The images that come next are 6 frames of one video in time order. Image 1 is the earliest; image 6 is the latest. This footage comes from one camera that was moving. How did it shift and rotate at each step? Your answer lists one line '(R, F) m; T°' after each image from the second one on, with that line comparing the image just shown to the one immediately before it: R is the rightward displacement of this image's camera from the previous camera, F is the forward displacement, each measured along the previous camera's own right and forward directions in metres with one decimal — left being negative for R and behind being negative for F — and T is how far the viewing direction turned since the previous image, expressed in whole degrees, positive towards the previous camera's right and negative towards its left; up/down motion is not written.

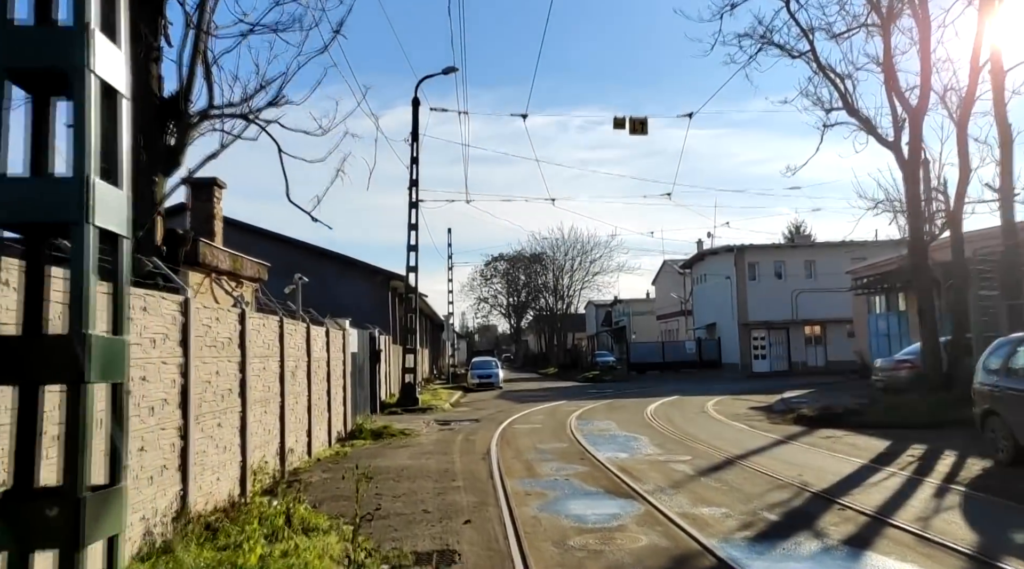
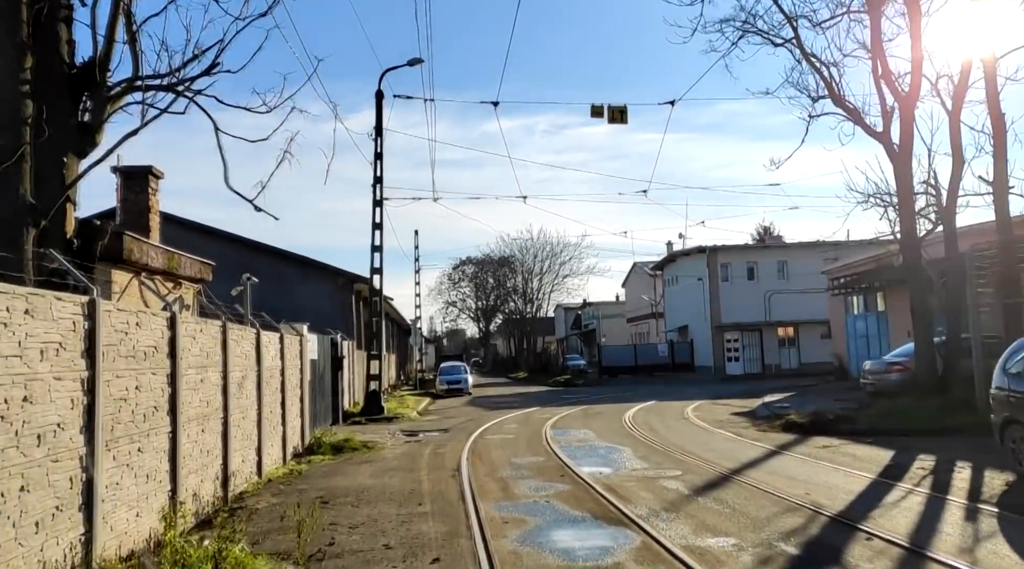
(-0.1, +1.5) m; +2°
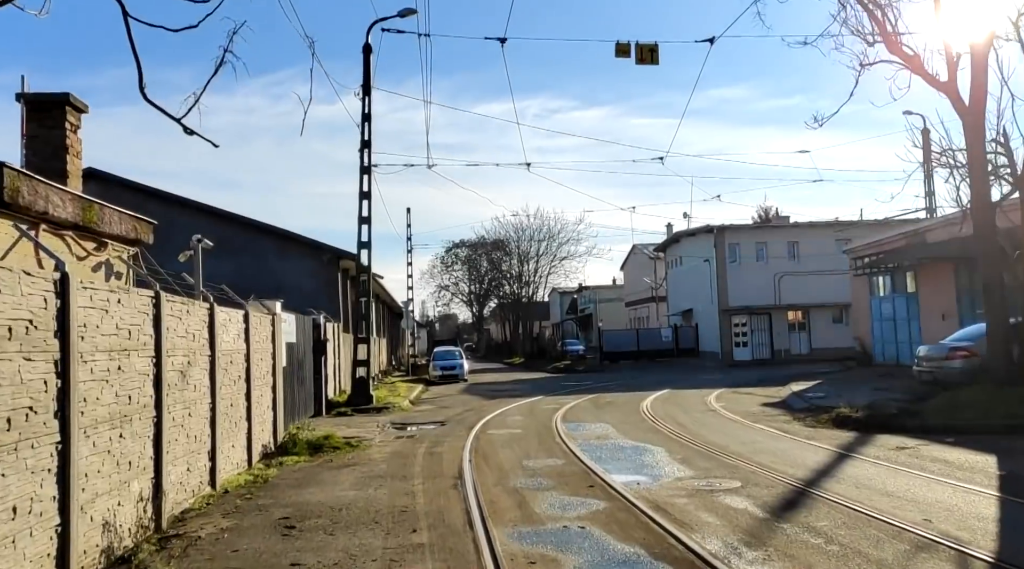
(-0.3, +2.9) m; 0°
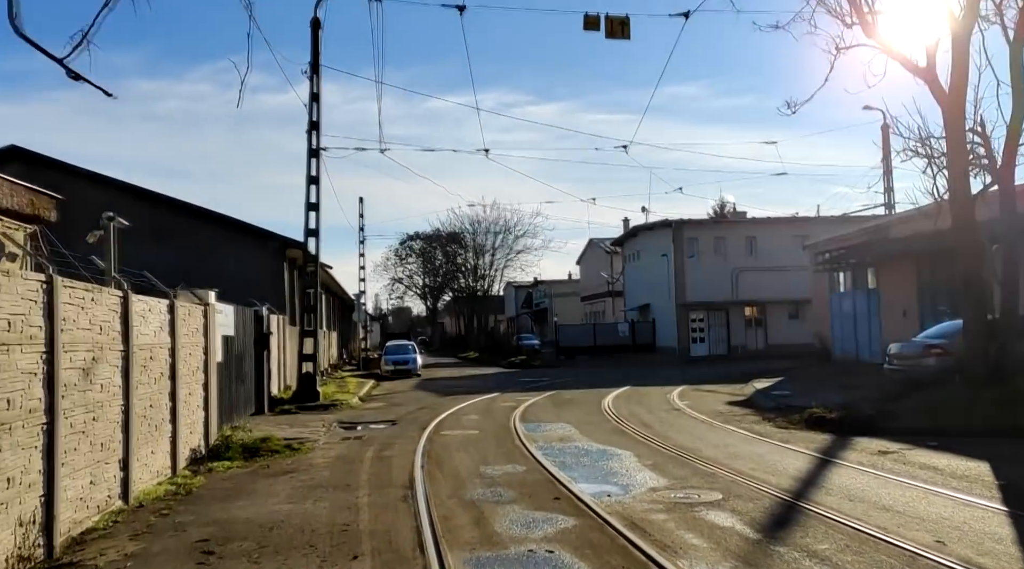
(0.0, +1.2) m; +3°
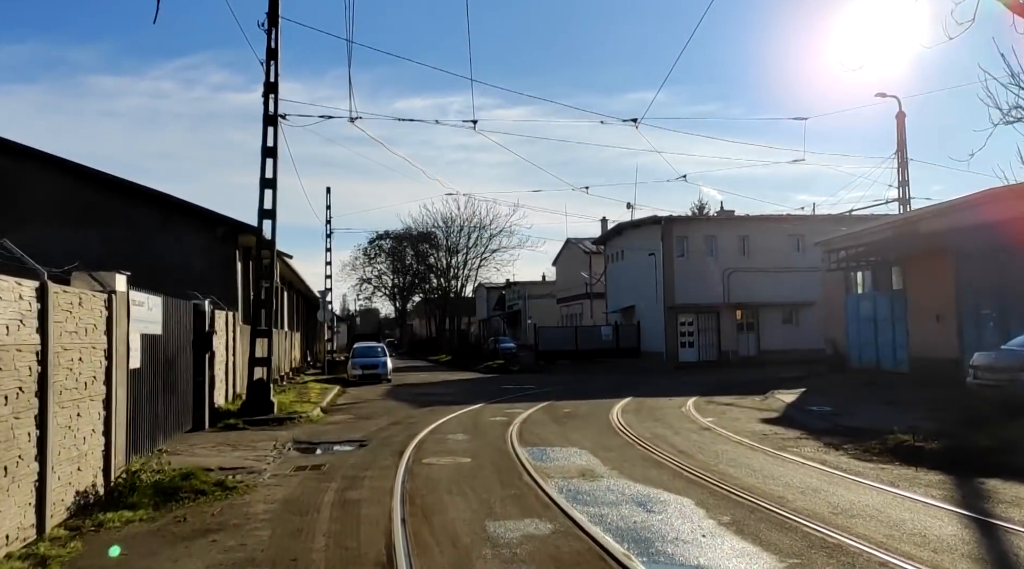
(-0.5, +4.0) m; +2°
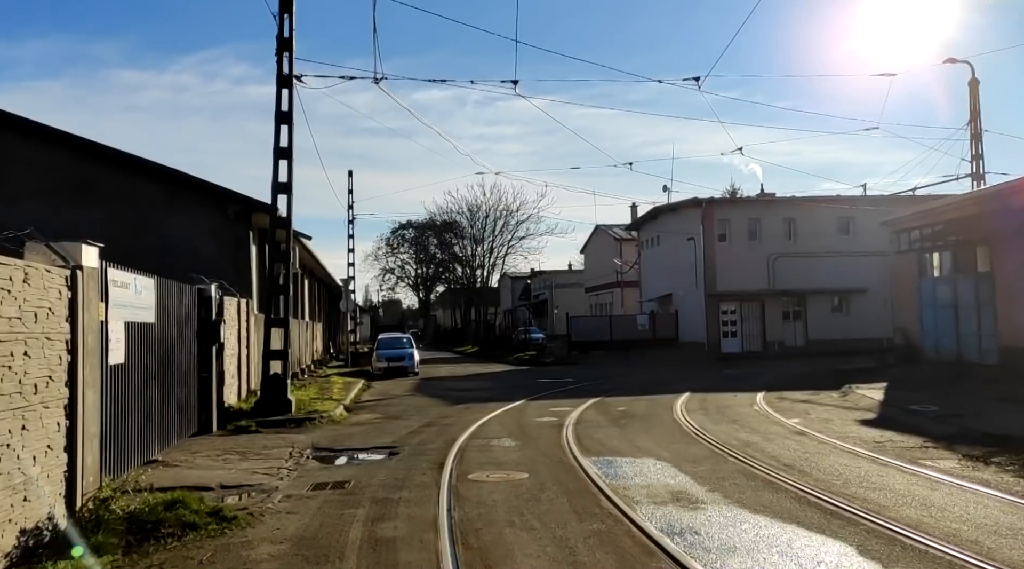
(-0.5, +2.8) m; -1°
